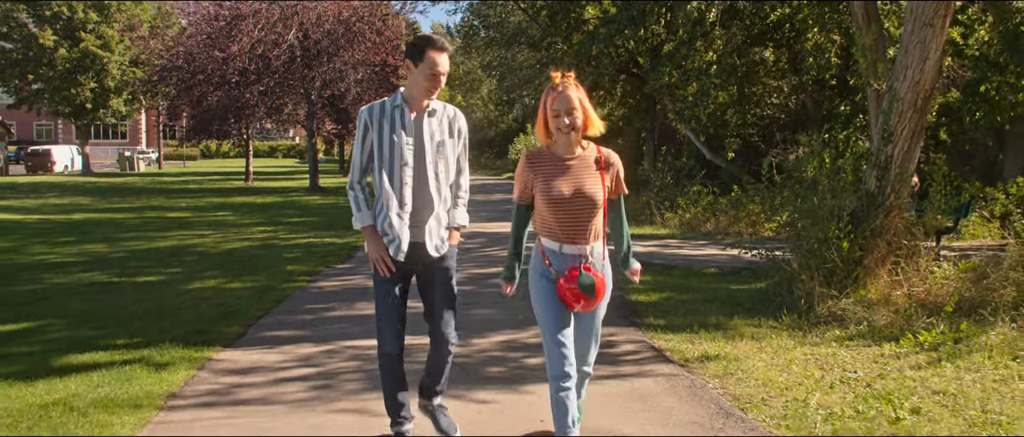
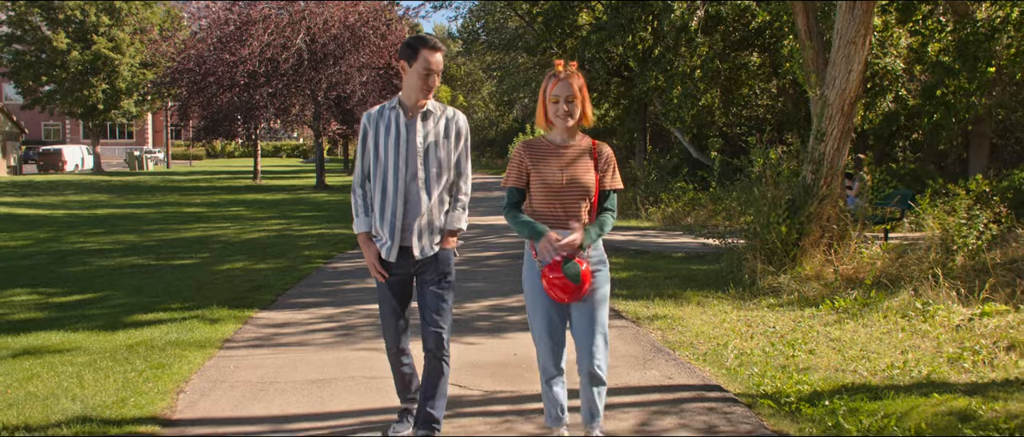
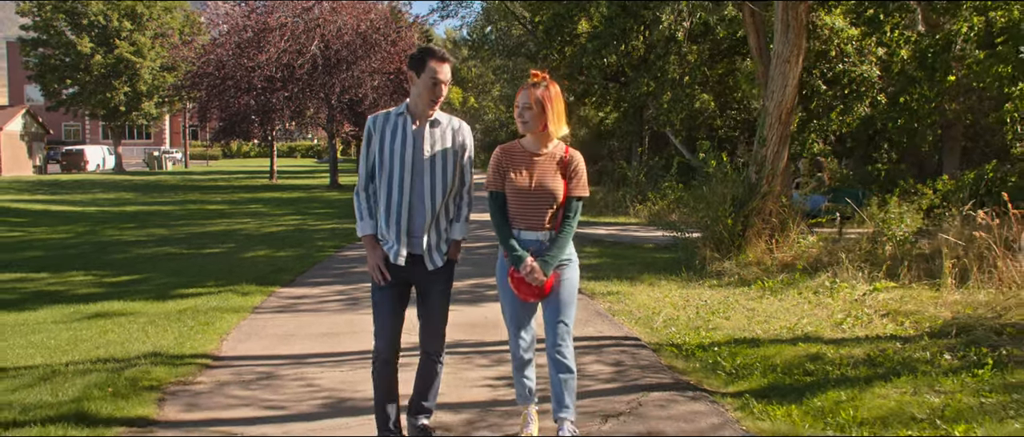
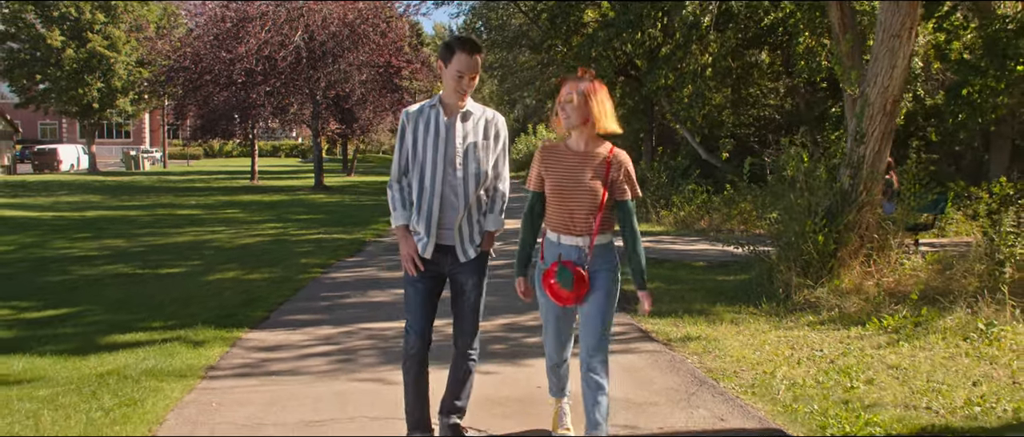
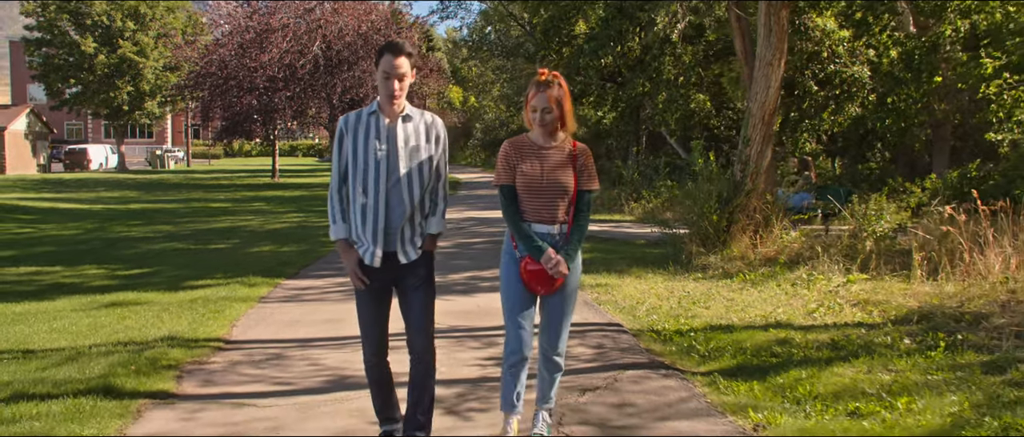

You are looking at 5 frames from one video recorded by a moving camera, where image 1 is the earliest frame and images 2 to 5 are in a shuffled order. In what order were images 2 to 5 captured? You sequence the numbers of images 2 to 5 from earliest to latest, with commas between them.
4, 2, 3, 5
